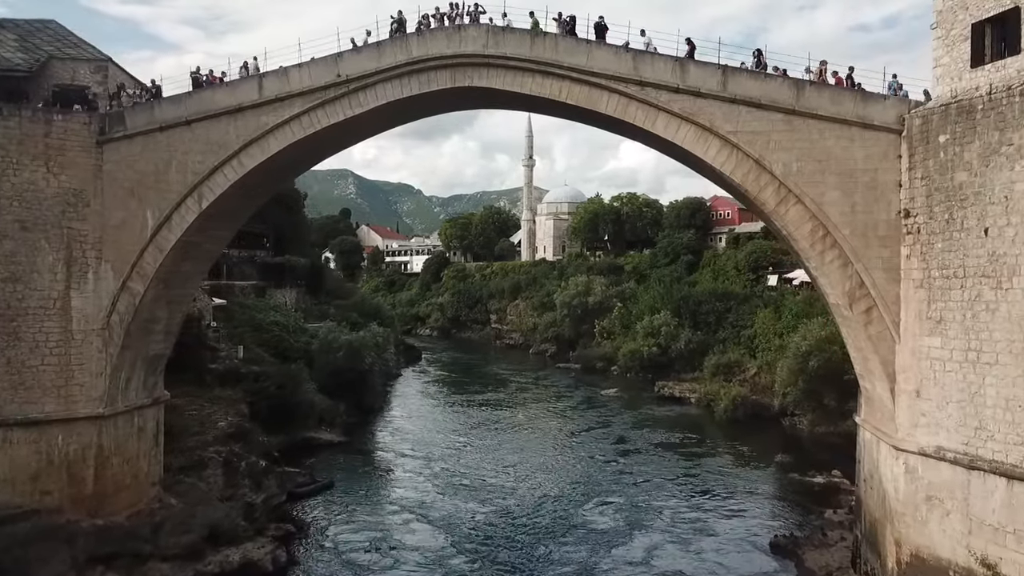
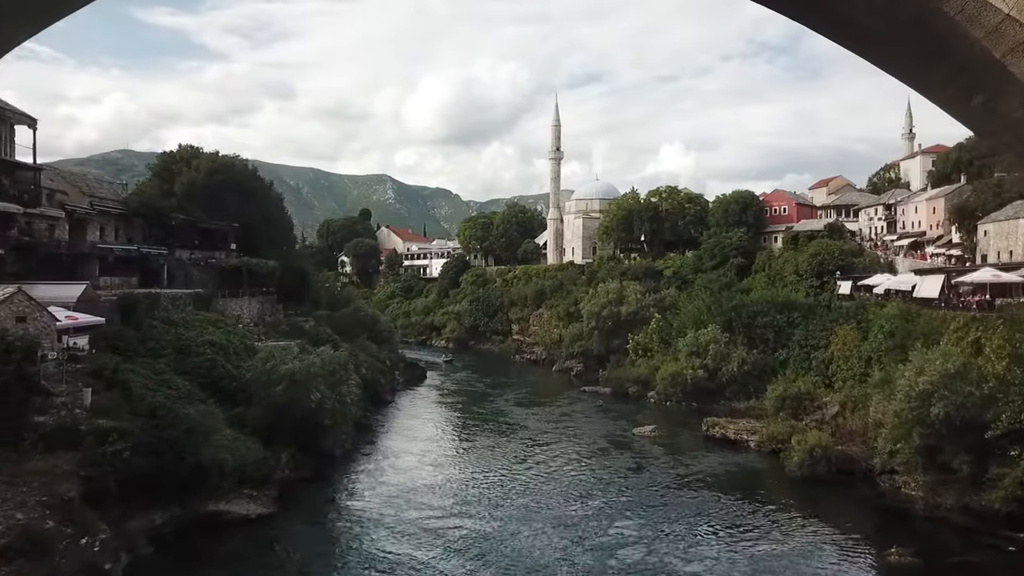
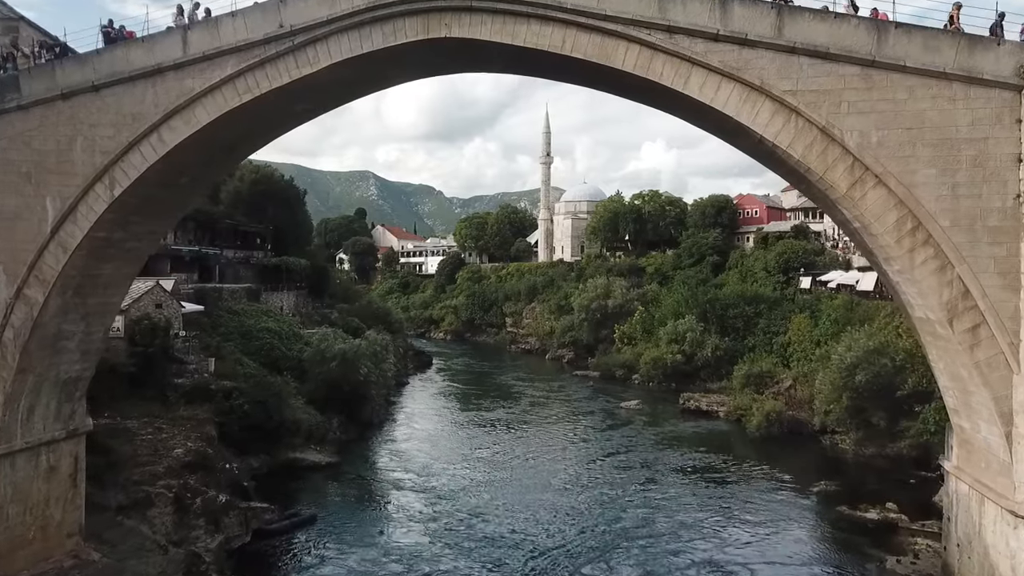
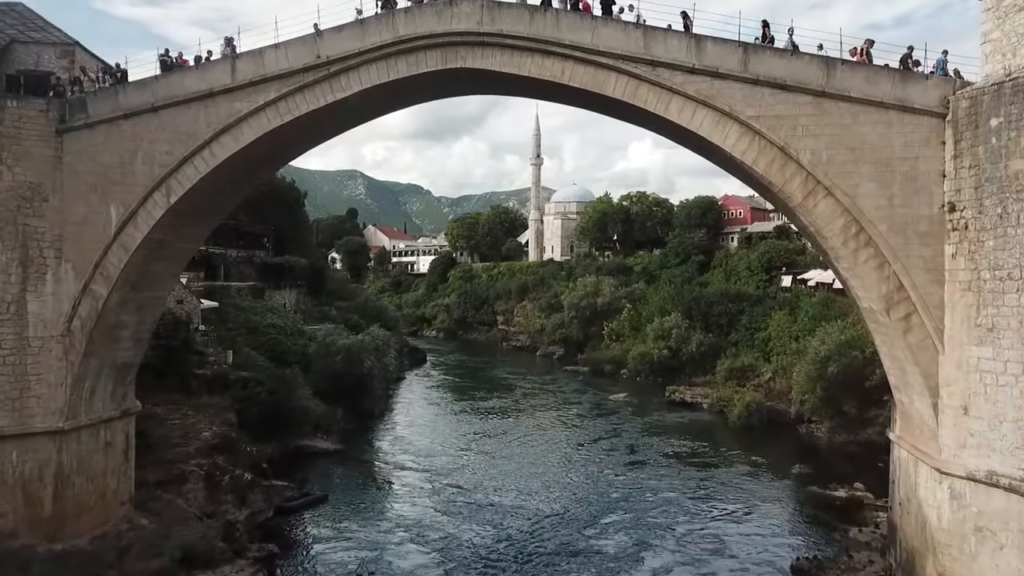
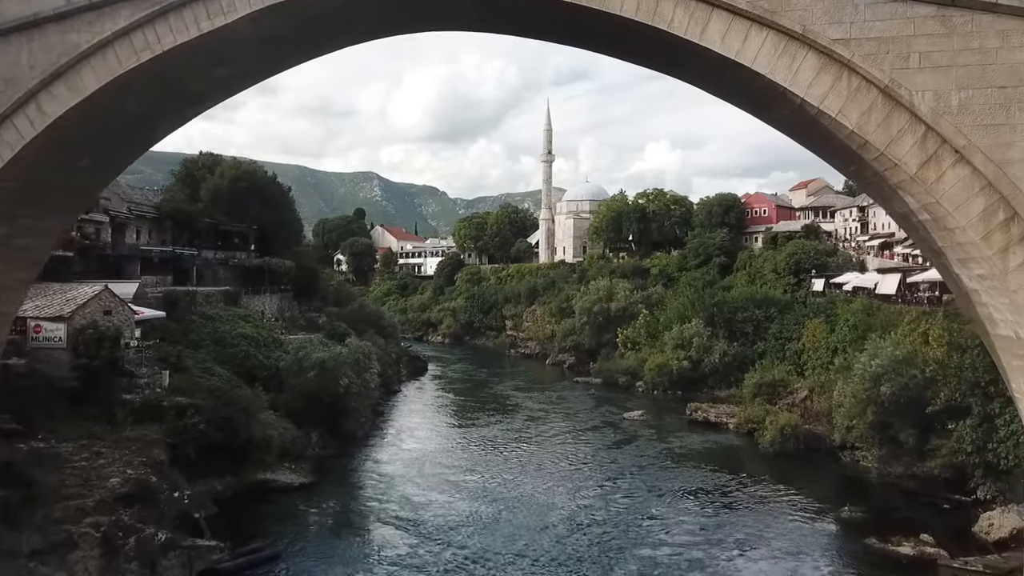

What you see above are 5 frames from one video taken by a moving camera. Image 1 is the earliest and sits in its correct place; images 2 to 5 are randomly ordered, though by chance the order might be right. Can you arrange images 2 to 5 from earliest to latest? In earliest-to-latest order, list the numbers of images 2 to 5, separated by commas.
4, 3, 5, 2
